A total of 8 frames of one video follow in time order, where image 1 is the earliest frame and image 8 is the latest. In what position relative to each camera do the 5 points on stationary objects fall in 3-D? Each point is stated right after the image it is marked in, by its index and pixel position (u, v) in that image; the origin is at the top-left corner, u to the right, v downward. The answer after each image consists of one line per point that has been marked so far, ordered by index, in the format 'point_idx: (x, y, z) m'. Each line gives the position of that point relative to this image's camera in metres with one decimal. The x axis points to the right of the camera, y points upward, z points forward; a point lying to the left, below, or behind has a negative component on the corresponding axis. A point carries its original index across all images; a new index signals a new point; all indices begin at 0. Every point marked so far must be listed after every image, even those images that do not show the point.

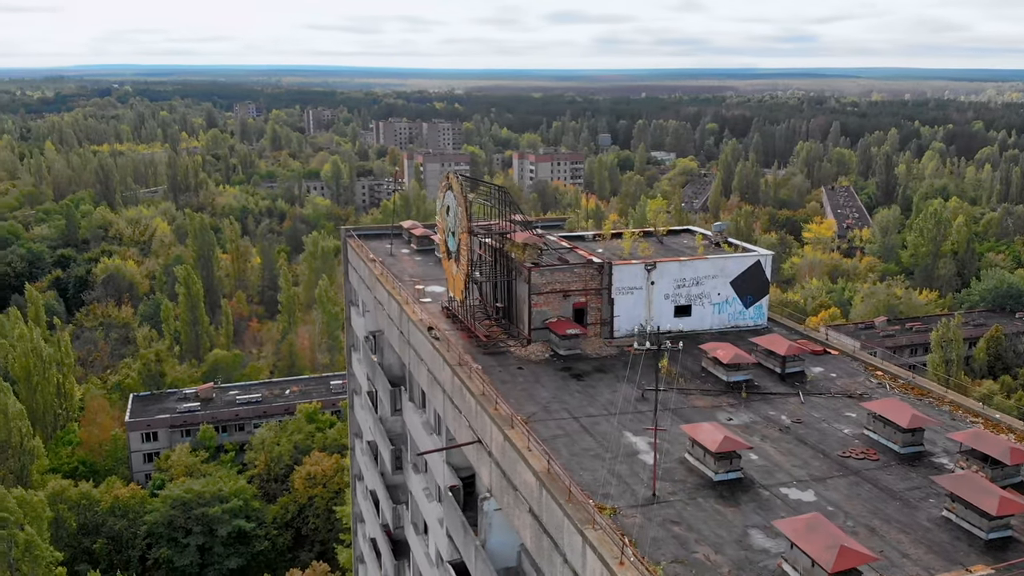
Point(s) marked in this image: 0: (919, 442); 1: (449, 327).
0: (+5.6, -2.1, +14.0) m
1: (-1.1, -0.7, +18.5) m
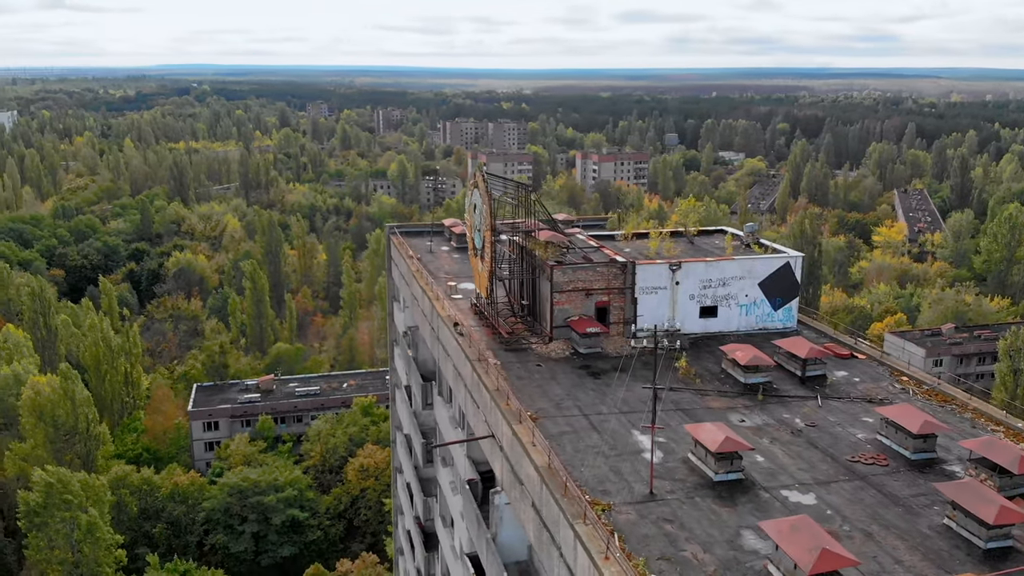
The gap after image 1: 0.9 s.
0: (+5.7, -2.2, +13.8) m
1: (-0.7, -0.7, +18.8) m
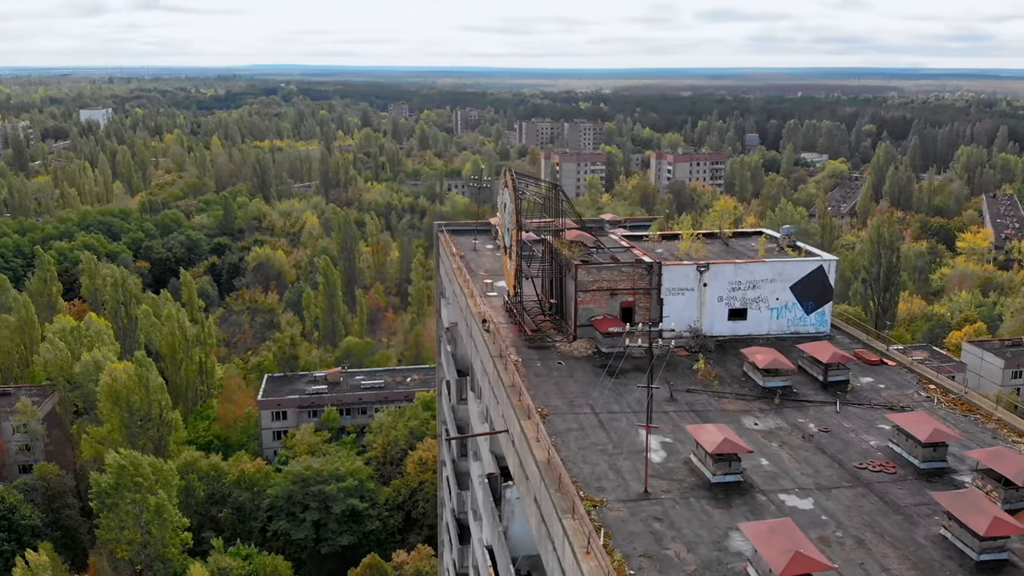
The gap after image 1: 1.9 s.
0: (+5.7, -2.3, +13.5) m
1: (-0.1, -0.6, +19.0) m
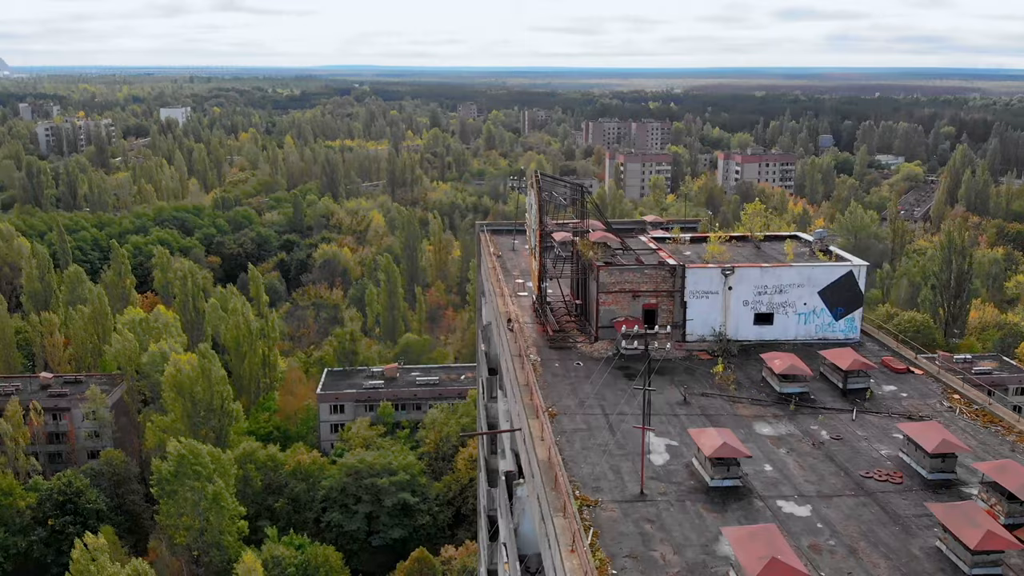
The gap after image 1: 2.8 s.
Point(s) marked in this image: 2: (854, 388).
0: (+5.7, -2.4, +13.3) m
1: (+0.3, -0.6, +19.2) m
2: (+5.4, -1.6, +16.2) m
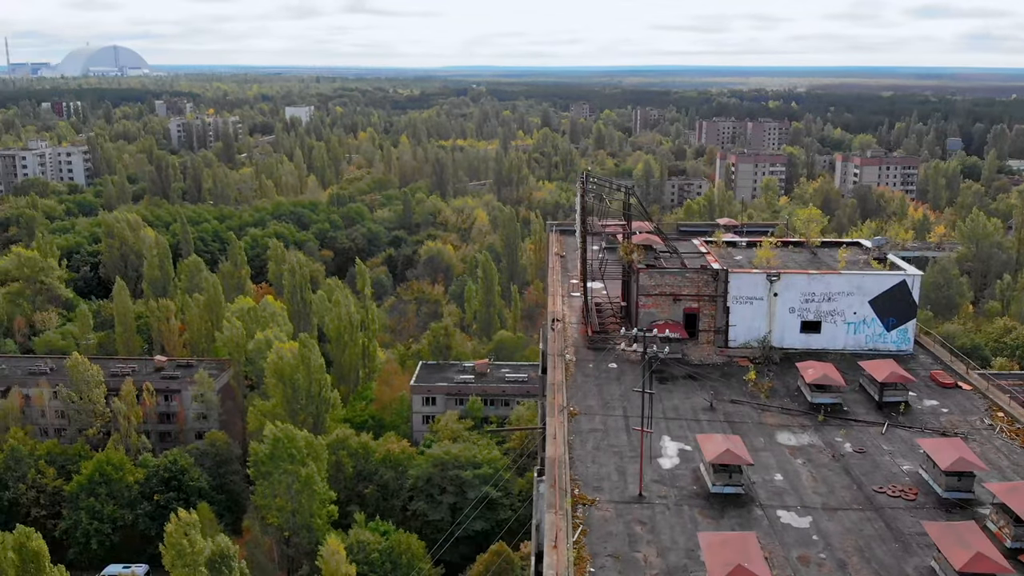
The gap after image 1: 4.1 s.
0: (+5.7, -2.5, +12.8) m
1: (+1.2, -0.6, +19.4) m
2: (+5.9, -1.7, +15.8) m
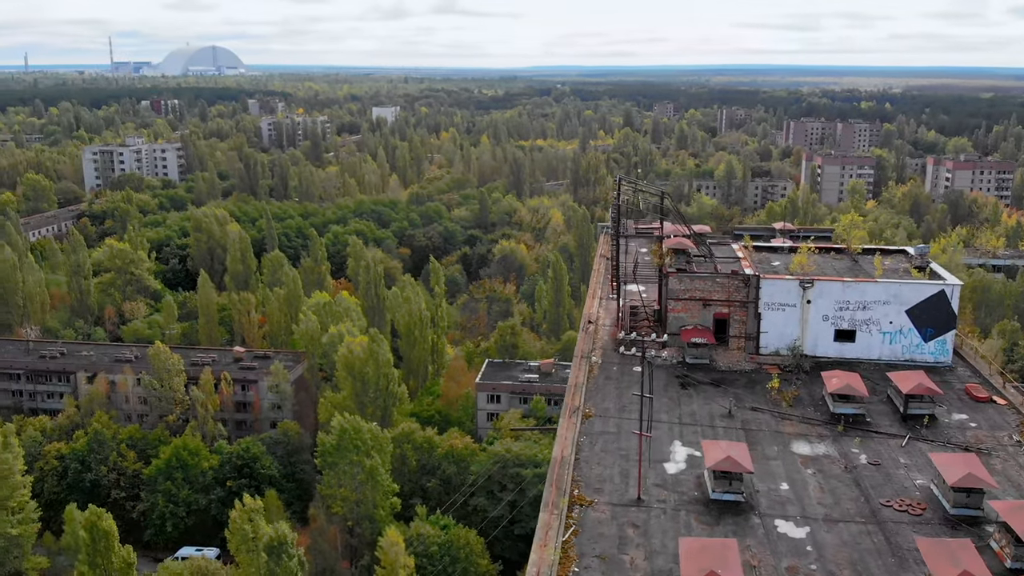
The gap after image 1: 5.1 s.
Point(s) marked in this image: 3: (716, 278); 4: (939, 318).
0: (+5.7, -2.7, +12.5) m
1: (+1.9, -0.7, +19.5) m
2: (+6.1, -1.9, +15.5) m
3: (+3.6, +0.2, +18.0) m
4: (+7.3, -0.5, +17.3) m
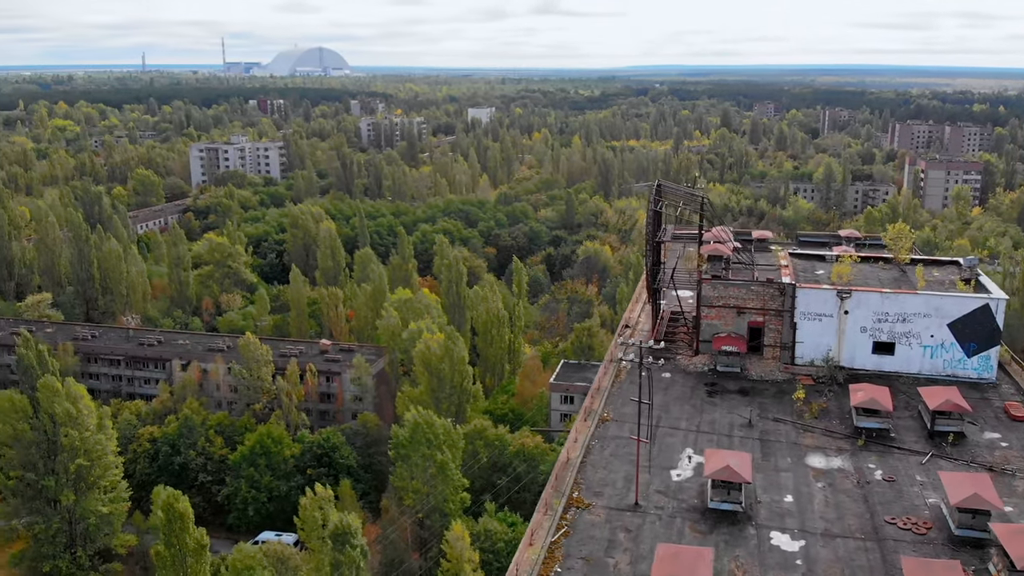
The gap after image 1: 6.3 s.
0: (+5.6, -2.9, +12.1) m
1: (+2.6, -0.8, +19.5) m
2: (+6.4, -2.1, +15.0) m
3: (+4.2, 0.0, +17.8) m
4: (+7.7, -0.7, +16.8) m
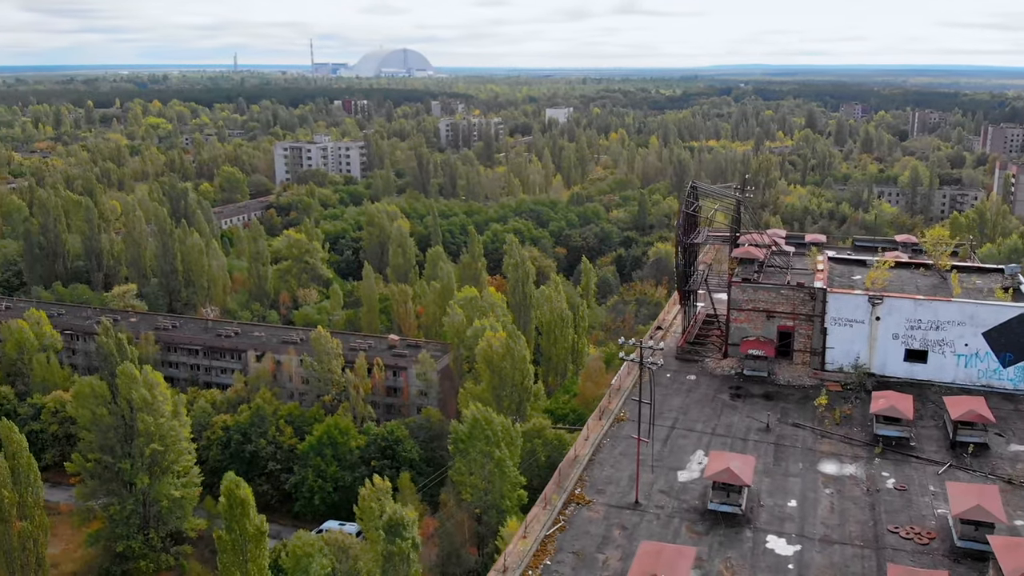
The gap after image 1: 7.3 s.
0: (+5.5, -2.9, +11.9) m
1: (+3.2, -0.8, +19.5) m
2: (+6.6, -2.2, +14.7) m
3: (+4.7, 0.0, +17.7) m
4: (+8.1, -0.9, +16.4) m
